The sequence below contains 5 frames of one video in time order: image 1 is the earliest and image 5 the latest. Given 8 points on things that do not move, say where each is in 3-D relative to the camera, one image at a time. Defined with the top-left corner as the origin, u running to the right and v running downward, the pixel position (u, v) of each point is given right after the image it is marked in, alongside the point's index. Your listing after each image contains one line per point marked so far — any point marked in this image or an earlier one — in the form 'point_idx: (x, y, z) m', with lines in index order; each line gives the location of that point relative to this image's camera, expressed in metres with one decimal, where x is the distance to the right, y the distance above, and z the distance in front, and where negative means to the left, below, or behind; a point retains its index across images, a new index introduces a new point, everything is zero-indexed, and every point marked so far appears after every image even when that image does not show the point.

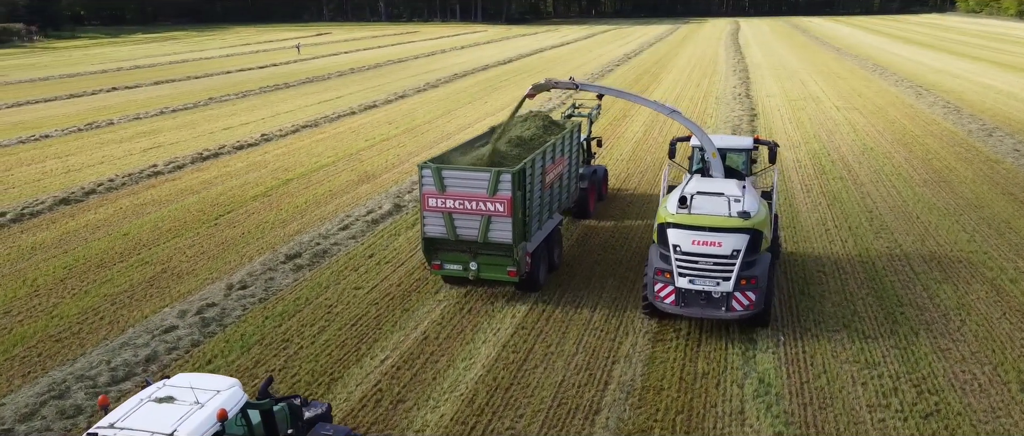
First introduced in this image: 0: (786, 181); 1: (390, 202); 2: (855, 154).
0: (+5.9, +0.8, +17.0) m
1: (-2.4, +0.3, +15.2) m
2: (+8.7, +1.7, +19.8) m
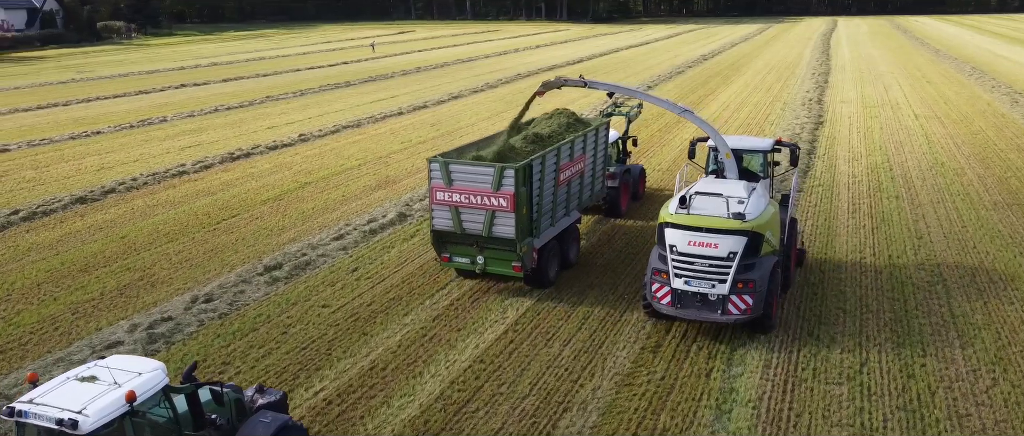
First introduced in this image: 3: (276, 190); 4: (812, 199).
0: (+6.3, +0.4, +15.4) m
1: (-2.2, +0.1, +14.6) m
2: (+9.4, +1.2, +17.9) m
3: (-5.0, +0.6, +16.6) m
4: (+5.9, +0.4, +15.4) m
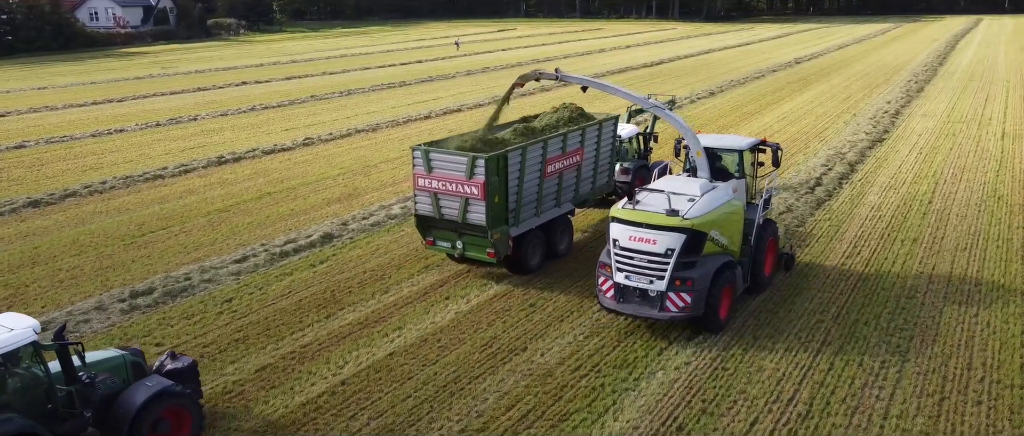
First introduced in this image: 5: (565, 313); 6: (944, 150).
0: (+5.3, -0.3, +13.0) m
1: (-3.2, -0.2, +13.4) m
2: (+8.8, +0.3, +14.9) m
3: (-5.7, +0.4, +15.9) m
4: (+4.9, -0.3, +13.0) m
5: (+0.7, -1.2, +10.0) m
6: (+11.0, +1.7, +19.9) m
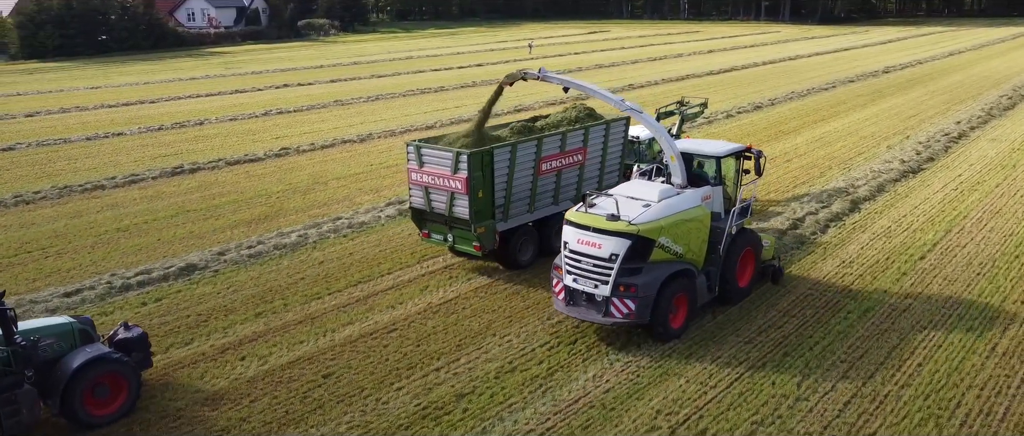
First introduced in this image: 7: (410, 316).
0: (+3.4, -1.1, +10.5) m
1: (-4.9, -0.7, +12.2) m
2: (+7.2, -0.6, +12.0) m
3: (-7.0, 0.0, +15.0) m
4: (+3.0, -1.1, +10.7) m
5: (-1.7, -1.8, +8.2) m
6: (+10.1, +0.7, +16.6) m
7: (-1.3, -1.3, +10.2) m
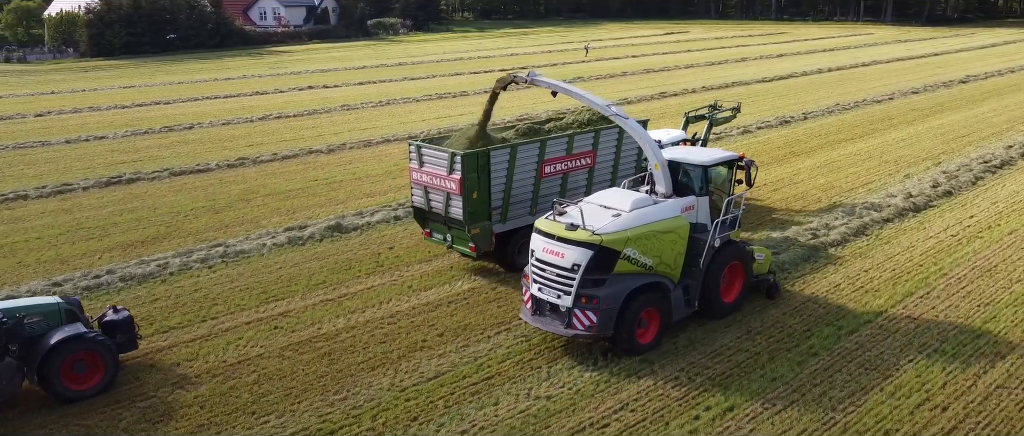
0: (+1.1, -1.8, +8.5) m
1: (-6.9, -1.0, +11.2) m
2: (+5.1, -1.4, +9.5) m
3: (-8.6, -0.3, +14.2) m
4: (+0.7, -1.8, +8.7) m
5: (-4.2, -2.3, +6.8) m
6: (+8.6, -0.2, +13.7) m
7: (-3.6, -1.8, +8.7) m
